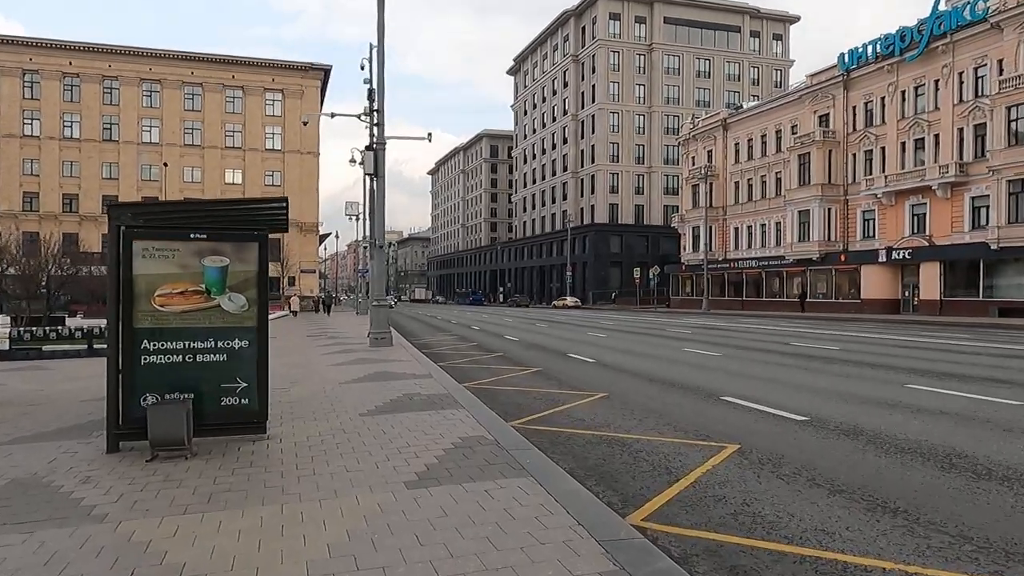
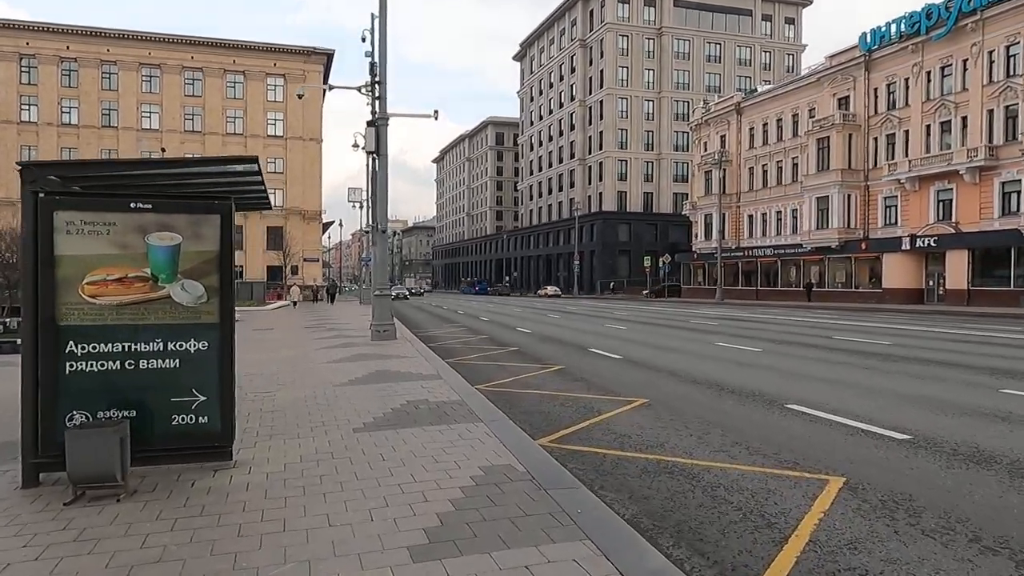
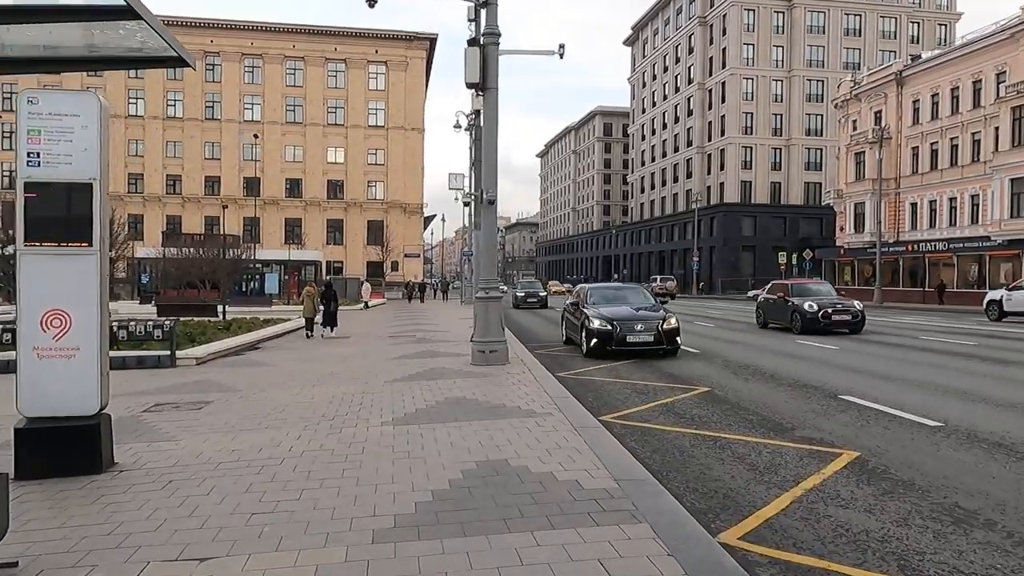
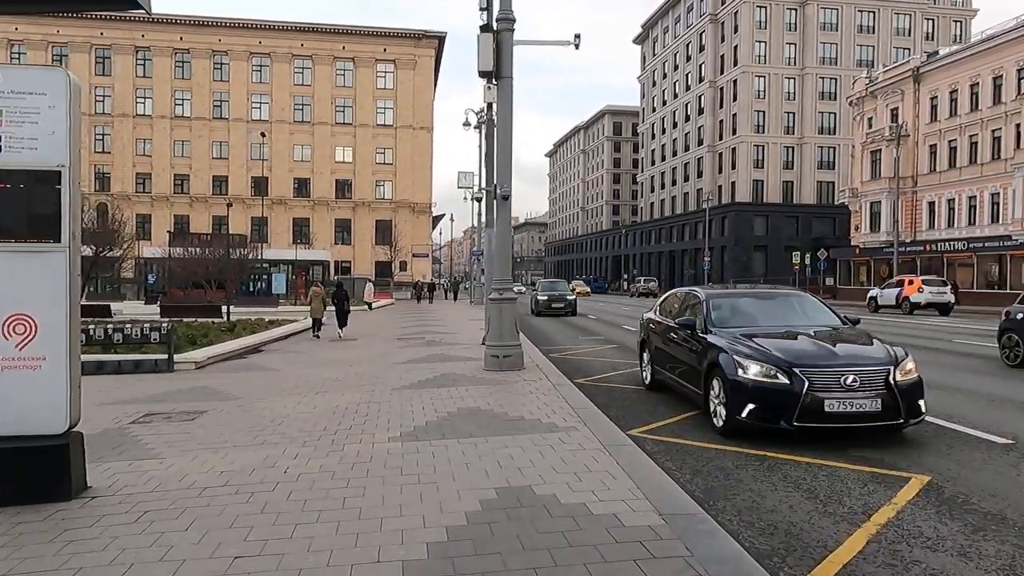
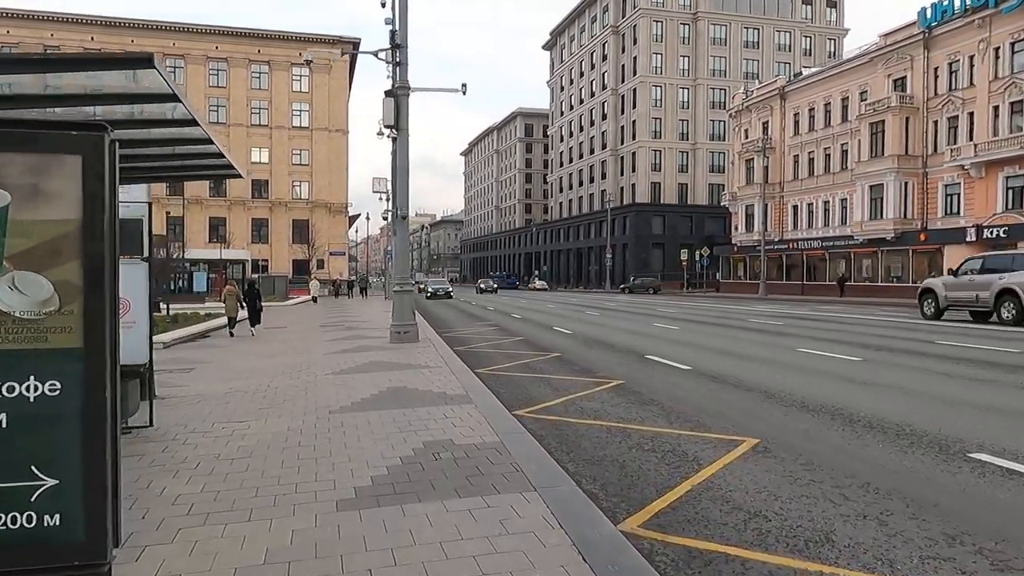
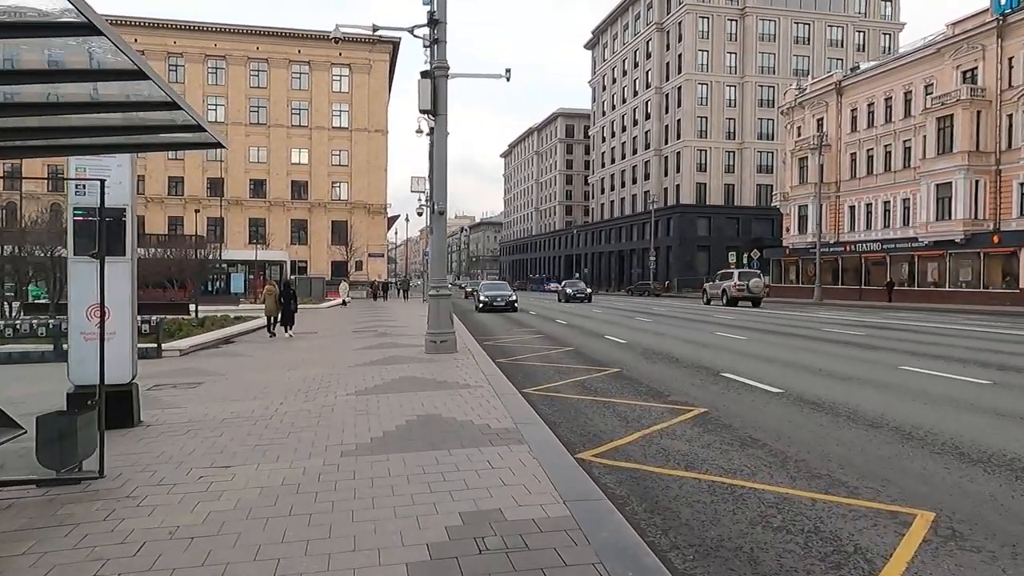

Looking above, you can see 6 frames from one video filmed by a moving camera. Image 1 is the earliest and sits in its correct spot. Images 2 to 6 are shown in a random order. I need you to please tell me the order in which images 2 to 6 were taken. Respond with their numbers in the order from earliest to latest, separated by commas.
2, 5, 6, 3, 4
